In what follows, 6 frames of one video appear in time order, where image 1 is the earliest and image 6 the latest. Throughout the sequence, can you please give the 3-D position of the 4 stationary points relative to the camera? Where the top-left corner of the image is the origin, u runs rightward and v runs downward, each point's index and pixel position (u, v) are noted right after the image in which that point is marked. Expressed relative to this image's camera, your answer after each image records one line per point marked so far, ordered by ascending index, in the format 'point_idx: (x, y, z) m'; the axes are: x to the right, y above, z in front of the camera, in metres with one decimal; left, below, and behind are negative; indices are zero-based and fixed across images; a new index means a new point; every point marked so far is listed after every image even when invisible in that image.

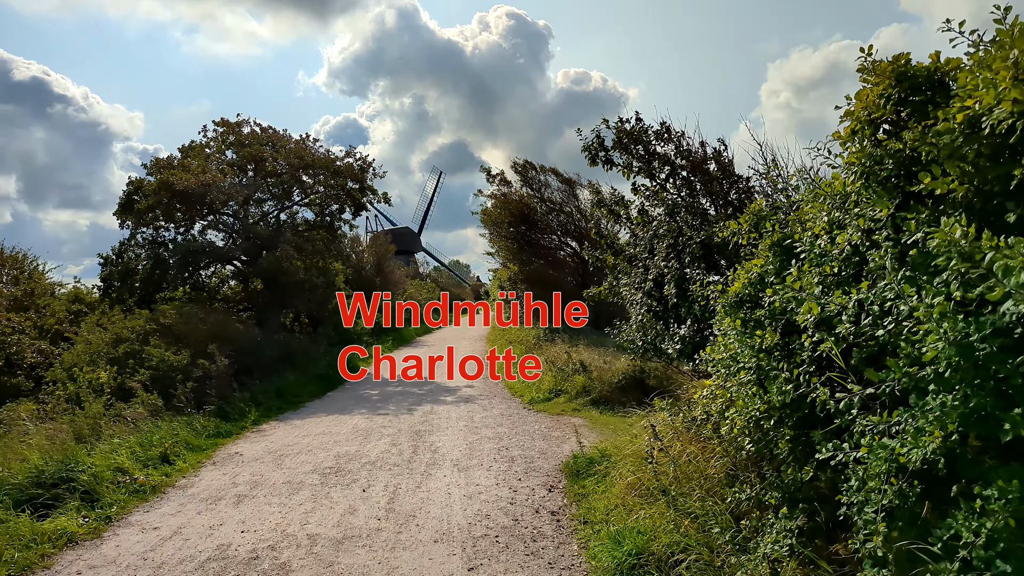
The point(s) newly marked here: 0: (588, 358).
0: (+1.3, -1.2, +11.6) m
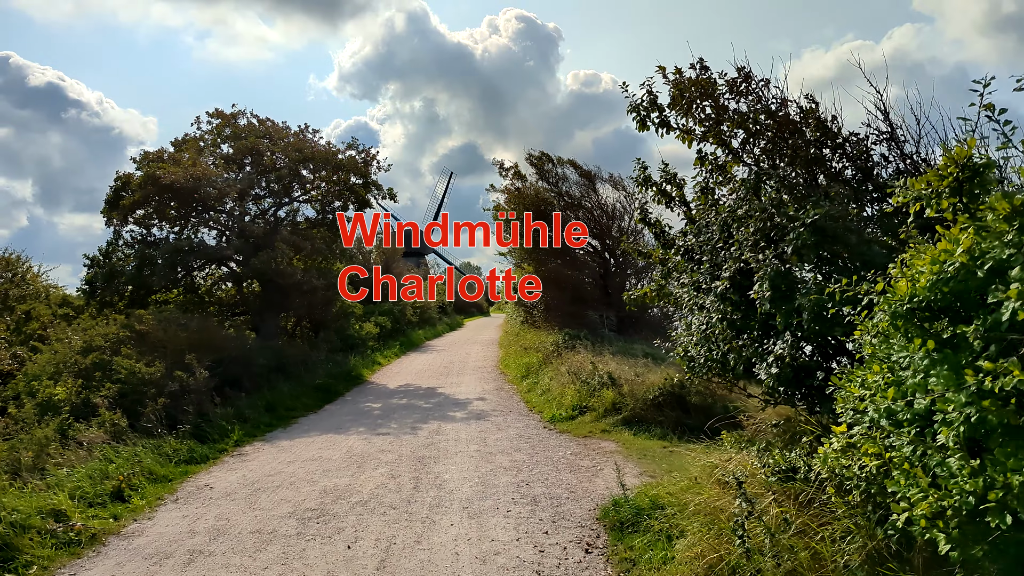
0: (+1.5, -1.2, +10.2) m
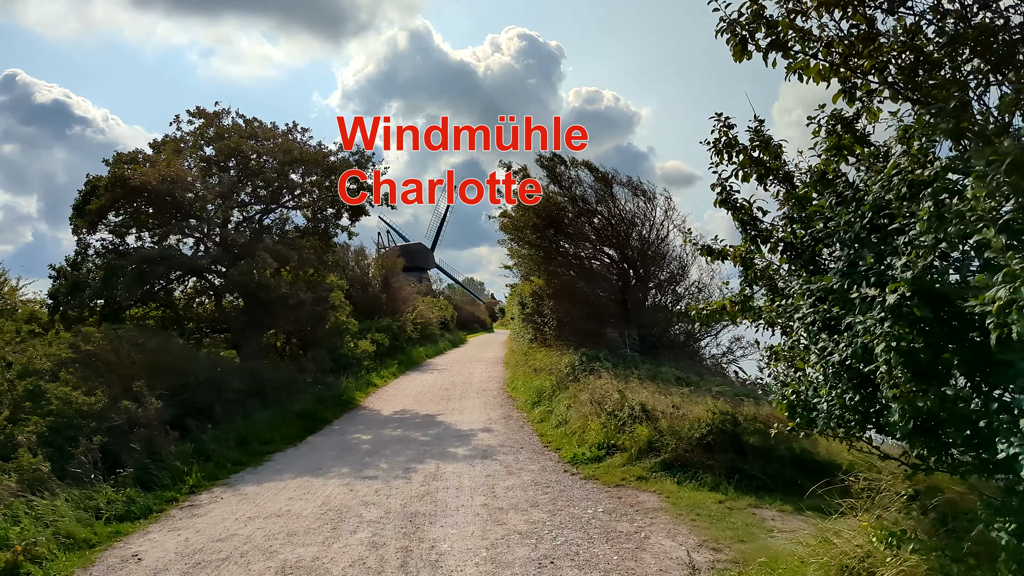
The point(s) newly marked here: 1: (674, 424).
0: (+1.7, -1.4, +8.6) m
1: (+1.8, -1.5, +7.6) m
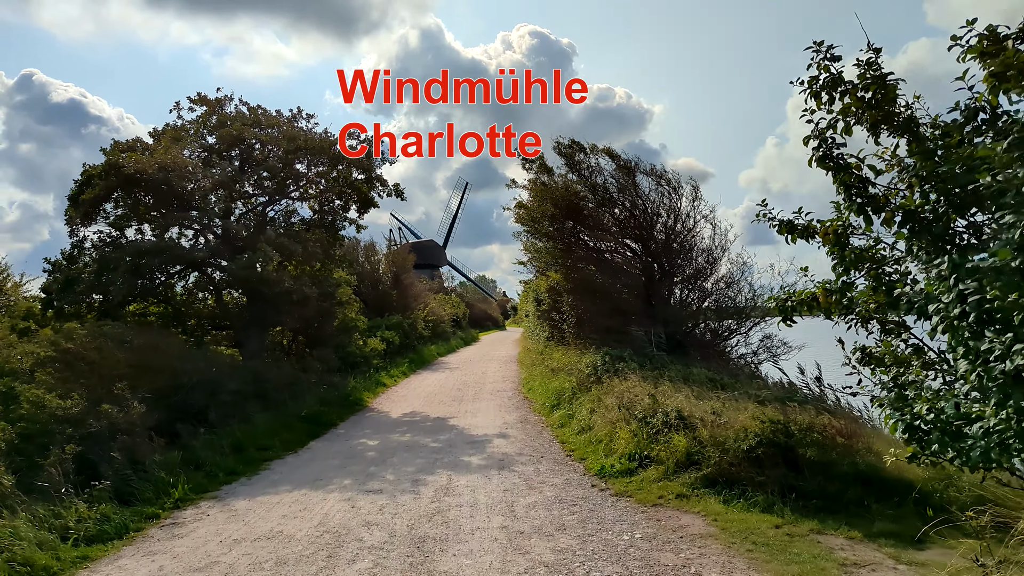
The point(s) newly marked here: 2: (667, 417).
0: (+1.9, -1.3, +7.7) m
1: (+2.0, -1.4, +6.7) m
2: (+1.7, -1.4, +7.5) m
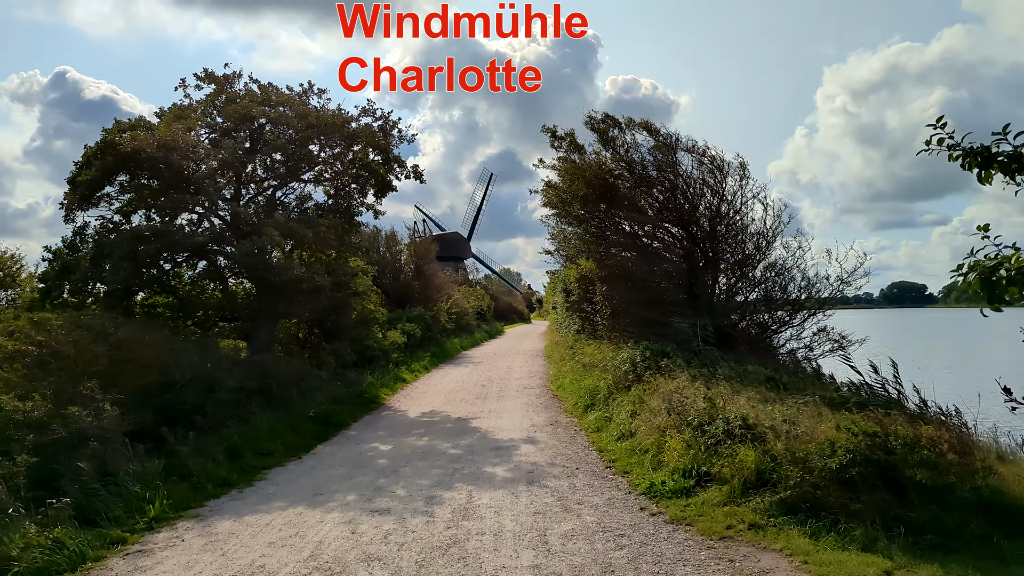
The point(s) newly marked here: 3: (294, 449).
0: (+2.2, -1.1, +6.5) m
1: (+2.2, -1.3, +5.5) m
2: (+1.9, -1.2, +6.3) m
3: (-2.8, -2.0, +8.9) m
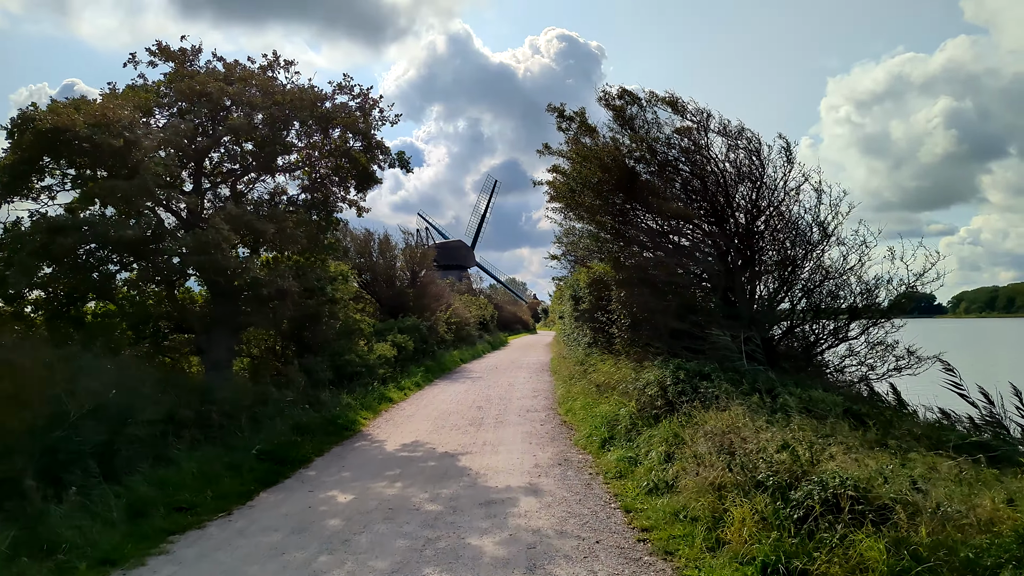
0: (+2.2, -1.1, +4.4) m
1: (+2.2, -1.2, +3.4) m
2: (+1.9, -1.2, +4.2) m
3: (-2.8, -2.1, +6.9) m
